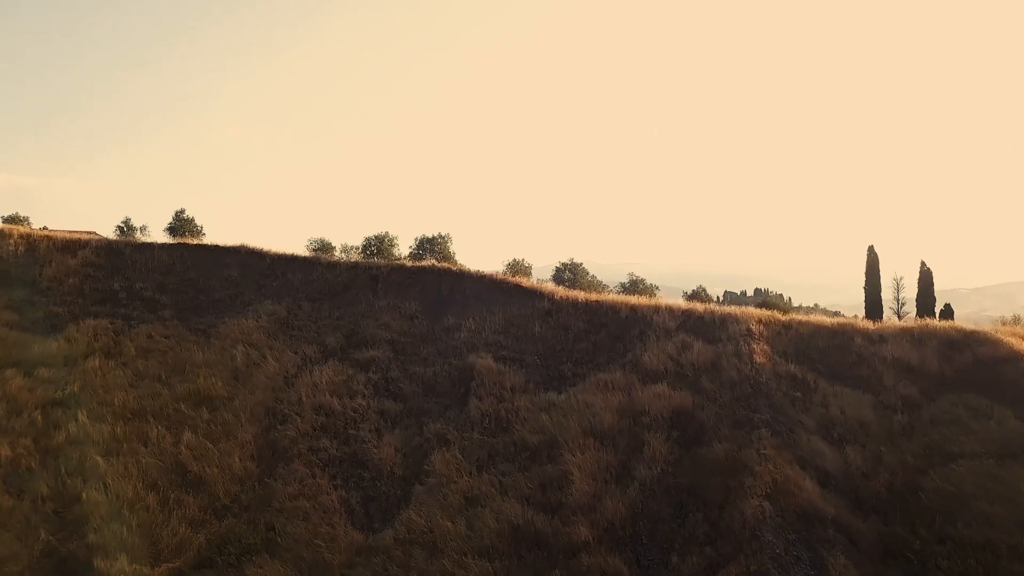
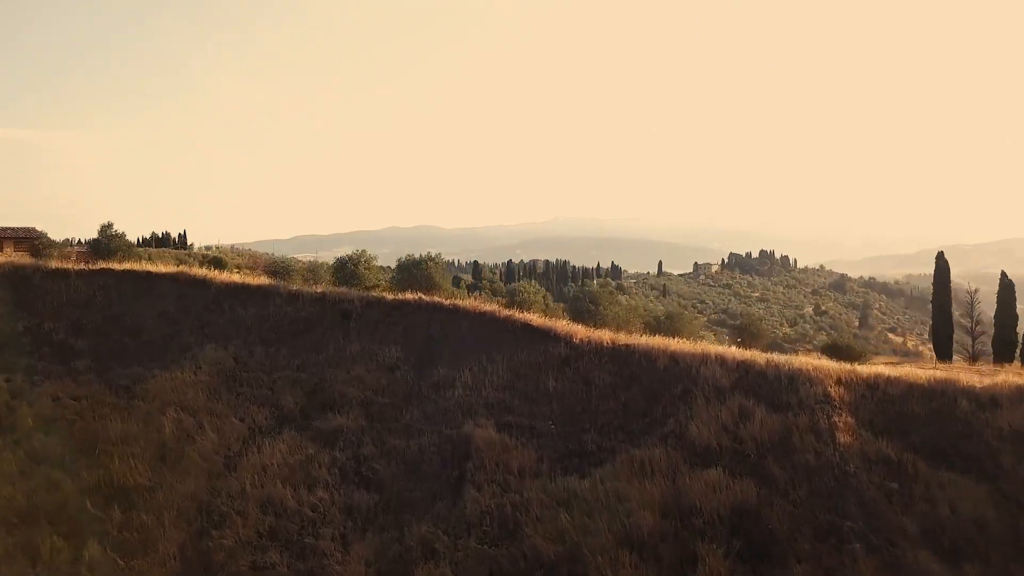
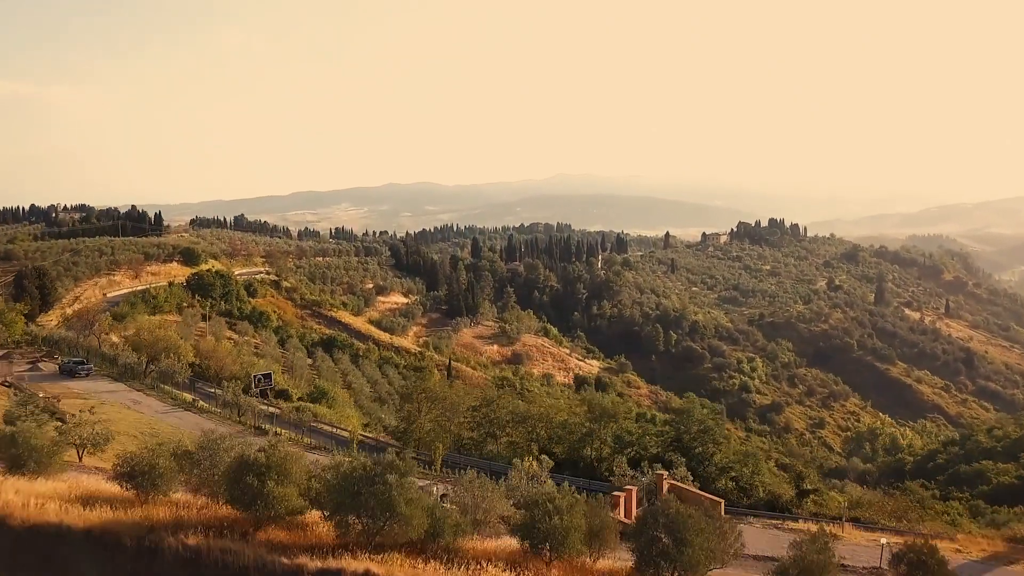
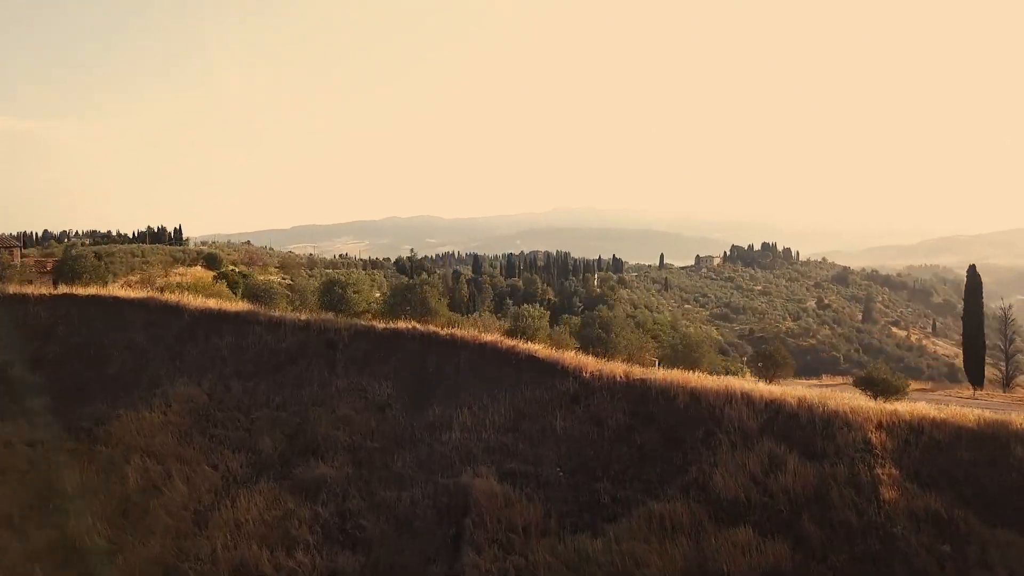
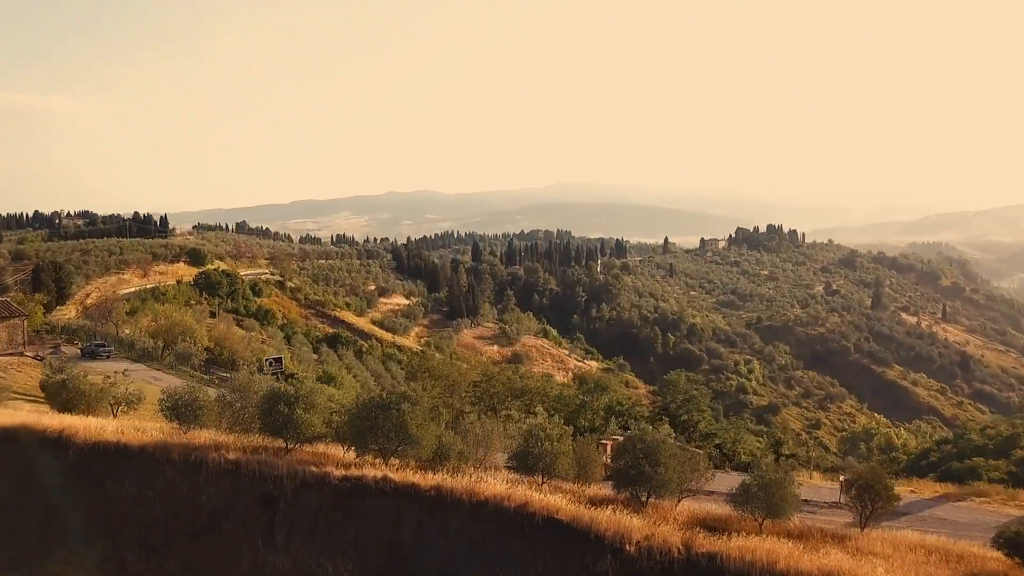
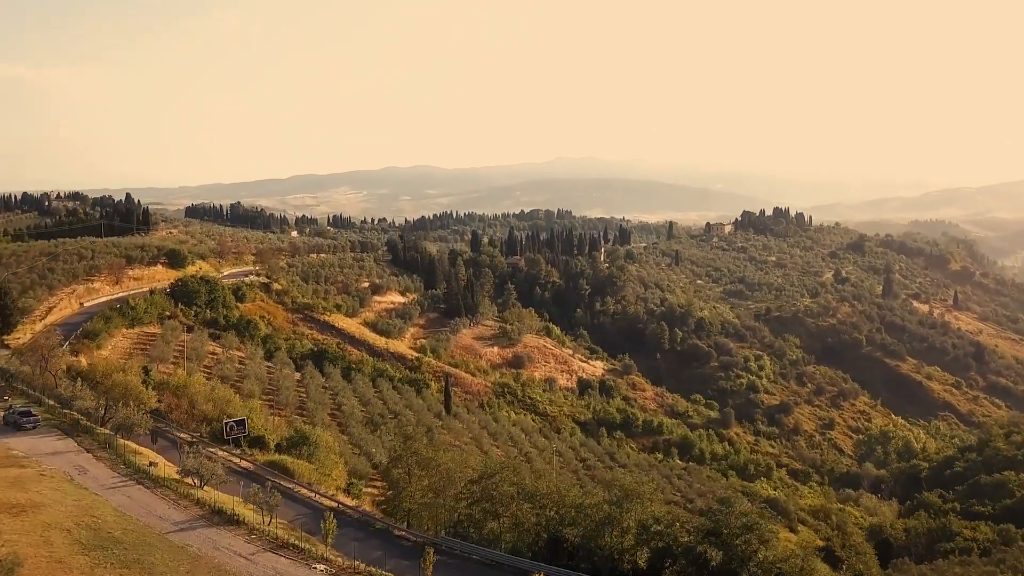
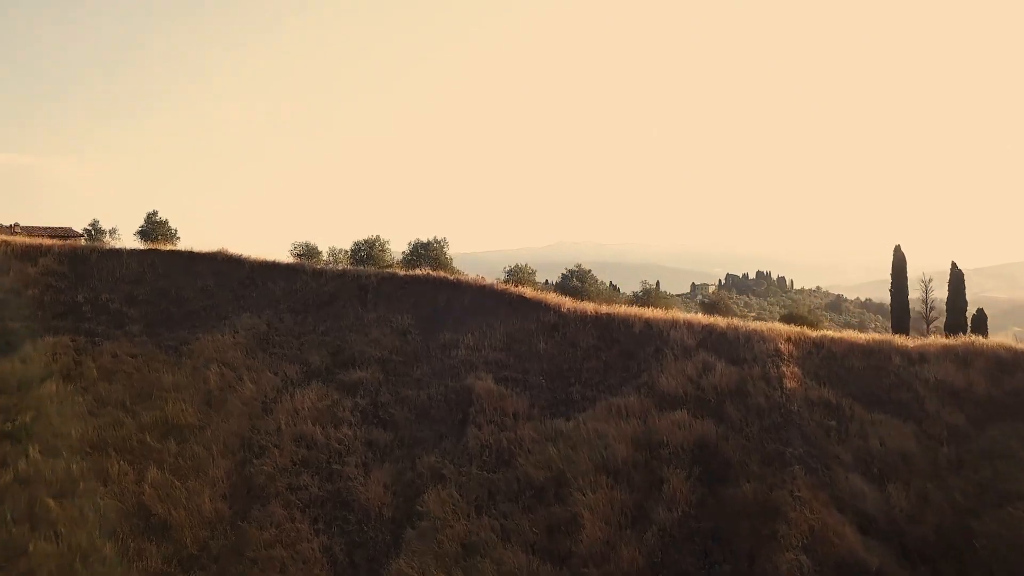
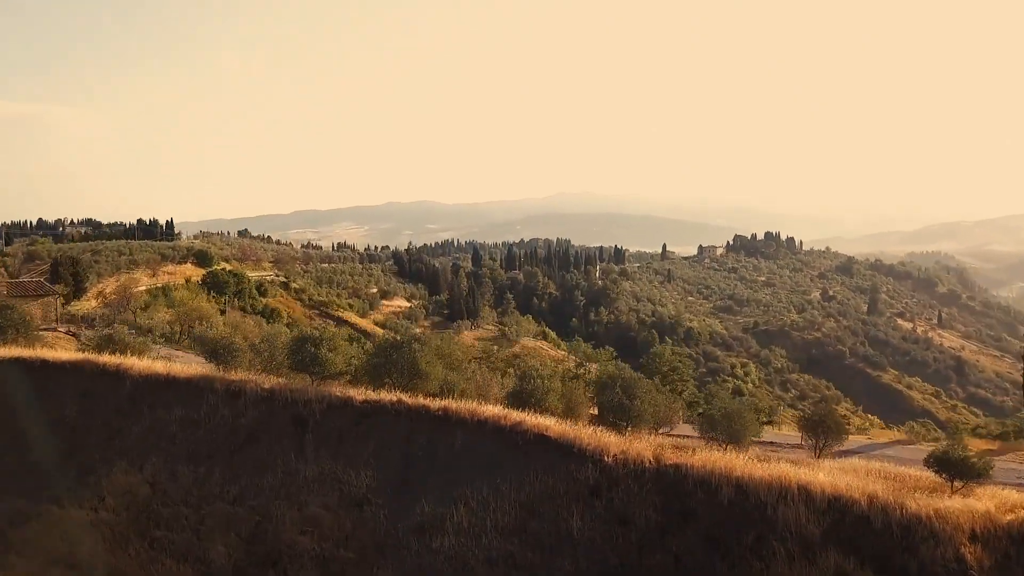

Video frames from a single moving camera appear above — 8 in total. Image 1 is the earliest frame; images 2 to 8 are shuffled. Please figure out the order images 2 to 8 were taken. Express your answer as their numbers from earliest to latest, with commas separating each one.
7, 2, 4, 8, 5, 3, 6
